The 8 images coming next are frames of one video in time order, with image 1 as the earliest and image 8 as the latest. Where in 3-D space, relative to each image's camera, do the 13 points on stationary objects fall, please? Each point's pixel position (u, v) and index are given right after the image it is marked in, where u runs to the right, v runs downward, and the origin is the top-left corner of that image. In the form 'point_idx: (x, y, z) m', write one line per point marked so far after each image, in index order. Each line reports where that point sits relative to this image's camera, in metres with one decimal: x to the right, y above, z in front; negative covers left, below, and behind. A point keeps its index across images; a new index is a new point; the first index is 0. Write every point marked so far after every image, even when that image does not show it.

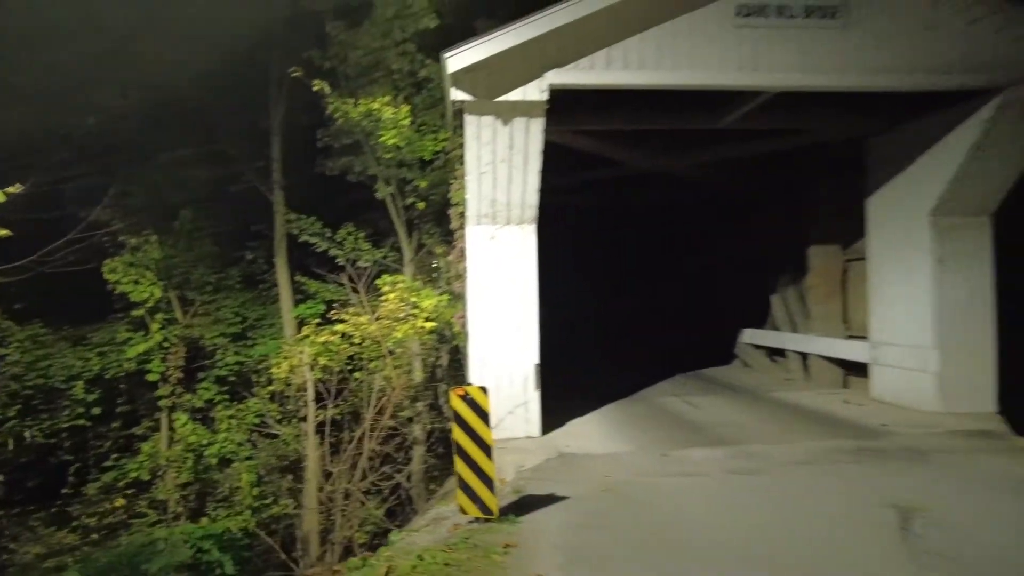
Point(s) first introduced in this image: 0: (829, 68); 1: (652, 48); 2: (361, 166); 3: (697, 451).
0: (+3.5, +2.4, +7.4) m
1: (+1.5, +2.6, +7.3) m
2: (-2.5, +2.0, +10.9) m
3: (+2.0, -1.8, +7.2) m
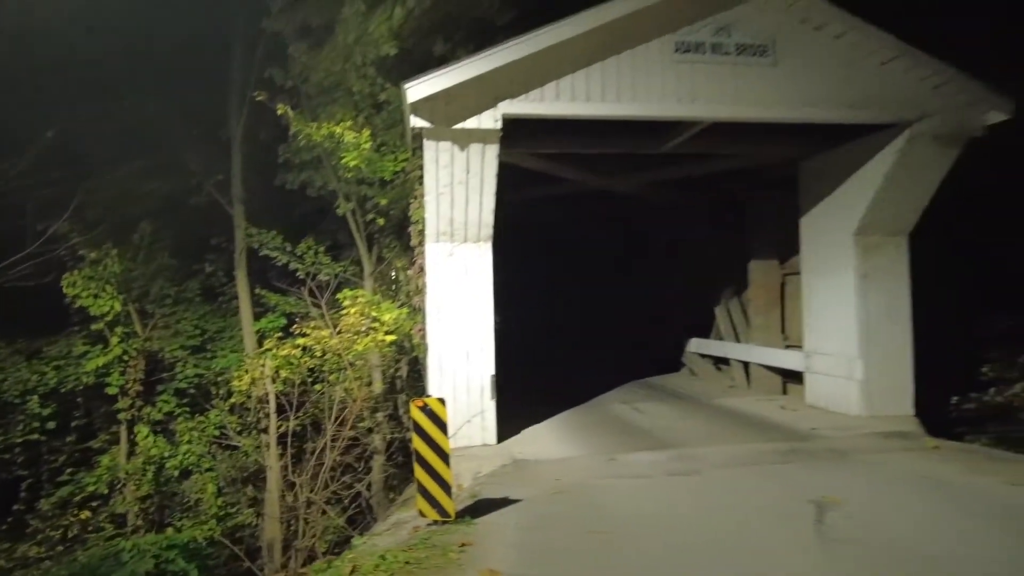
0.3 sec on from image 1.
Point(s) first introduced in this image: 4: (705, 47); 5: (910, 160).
0: (+3.0, +2.3, +8.1) m
1: (+1.0, +2.4, +7.8) m
2: (-3.2, +1.8, +11.2) m
3: (+1.5, -2.0, +7.8) m
4: (+2.3, +2.9, +8.0) m
5: (+5.2, +1.7, +8.6) m
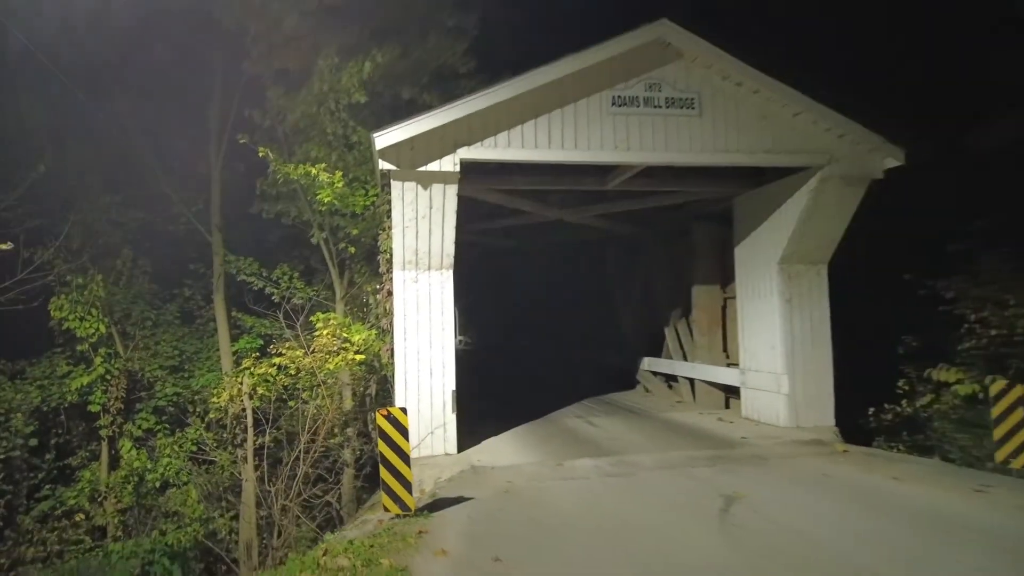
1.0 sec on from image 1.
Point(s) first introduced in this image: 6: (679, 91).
0: (+2.4, +1.9, +9.2) m
1: (+0.4, +2.1, +8.9) m
2: (-3.9, +1.4, +12.0) m
3: (+1.0, -2.3, +8.7) m
4: (+1.7, +2.6, +9.2) m
5: (+4.6, +1.3, +9.8) m
6: (+2.3, +2.7, +9.3) m
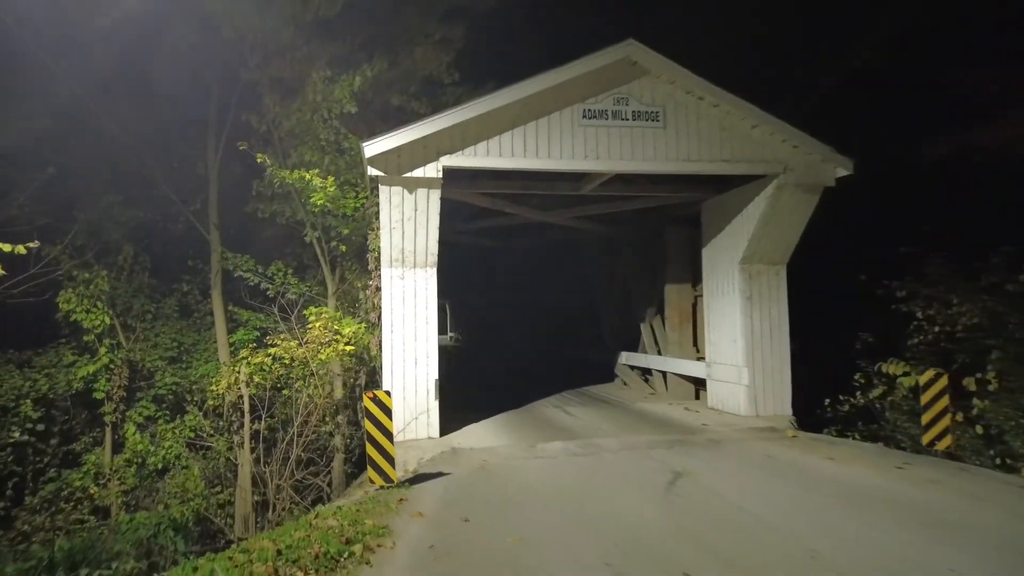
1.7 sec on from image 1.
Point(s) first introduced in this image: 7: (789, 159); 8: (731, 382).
0: (+2.1, +2.0, +10.0) m
1: (+0.1, +2.2, +9.7) m
2: (-4.2, +1.4, +12.8) m
3: (+0.6, -2.2, +9.5) m
4: (+1.4, +2.6, +9.9) m
5: (+4.3, +1.3, +10.6) m
6: (+2.0, +2.8, +10.1) m
7: (+4.4, +2.0, +10.4) m
8: (+3.8, -1.6, +11.6) m
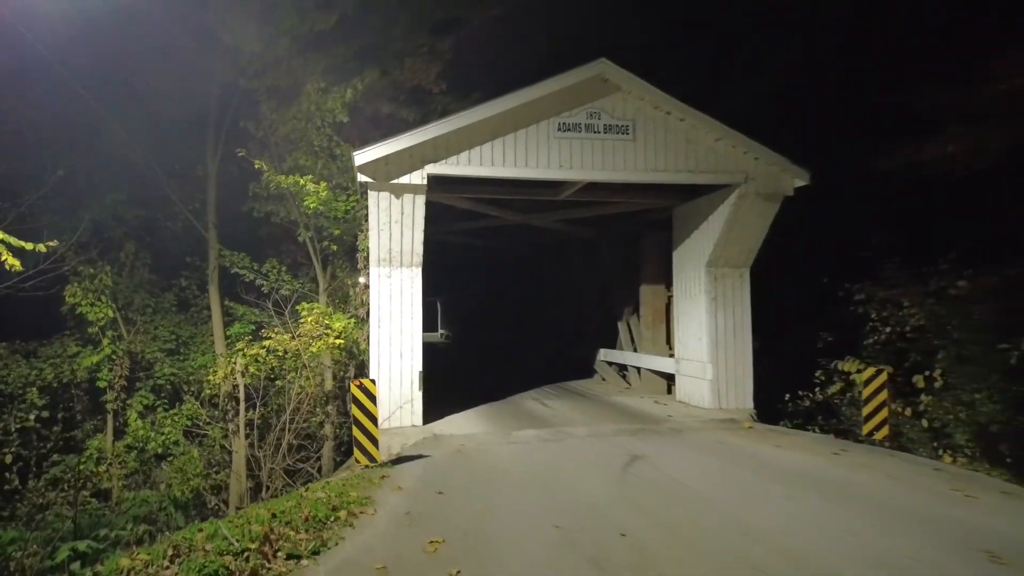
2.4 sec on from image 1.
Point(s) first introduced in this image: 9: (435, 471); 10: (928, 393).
0: (+1.8, +2.0, +10.8) m
1: (-0.2, +2.2, +10.4) m
2: (-4.6, +1.5, +13.5) m
3: (+0.3, -2.2, +10.3) m
4: (+1.1, +2.6, +10.7) m
5: (+4.0, +1.3, +11.5) m
6: (+1.7, +2.8, +10.9) m
7: (+4.0, +2.0, +11.3) m
8: (+3.5, -1.7, +12.5) m
9: (-0.9, -2.2, +7.9) m
10: (+7.1, -1.8, +11.2) m
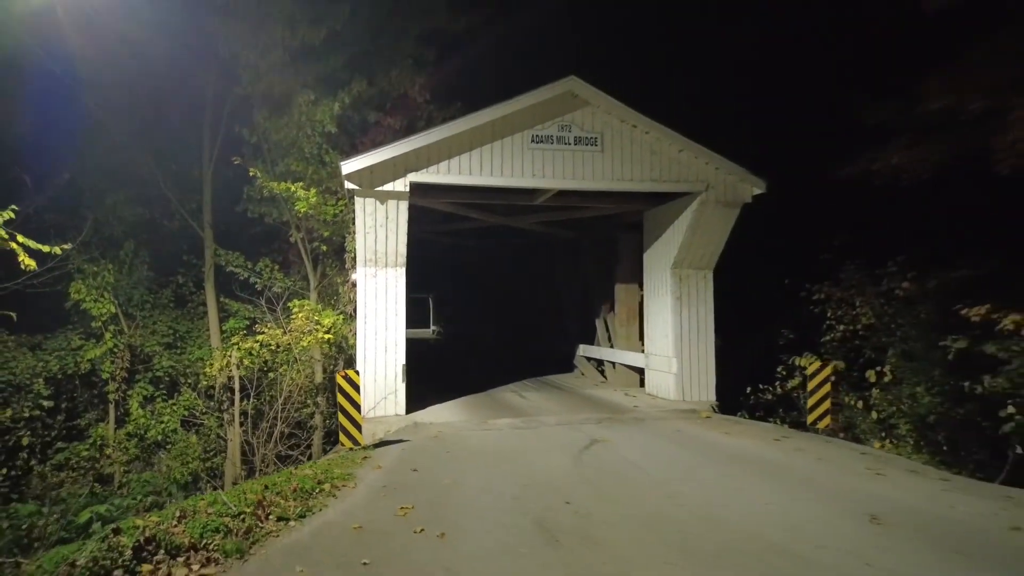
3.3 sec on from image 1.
0: (+1.4, +2.0, +11.7) m
1: (-0.6, +2.2, +11.3) m
2: (-5.0, +1.6, +14.3) m
3: (-0.2, -2.2, +11.1) m
4: (+0.7, +2.6, +11.6) m
5: (+3.5, +1.3, +12.3) m
6: (+1.3, +2.8, +11.7) m
7: (+3.6, +2.0, +12.1) m
8: (+3.0, -1.7, +13.3) m
9: (-1.3, -2.2, +8.8) m
10: (+6.6, -1.8, +12.1) m
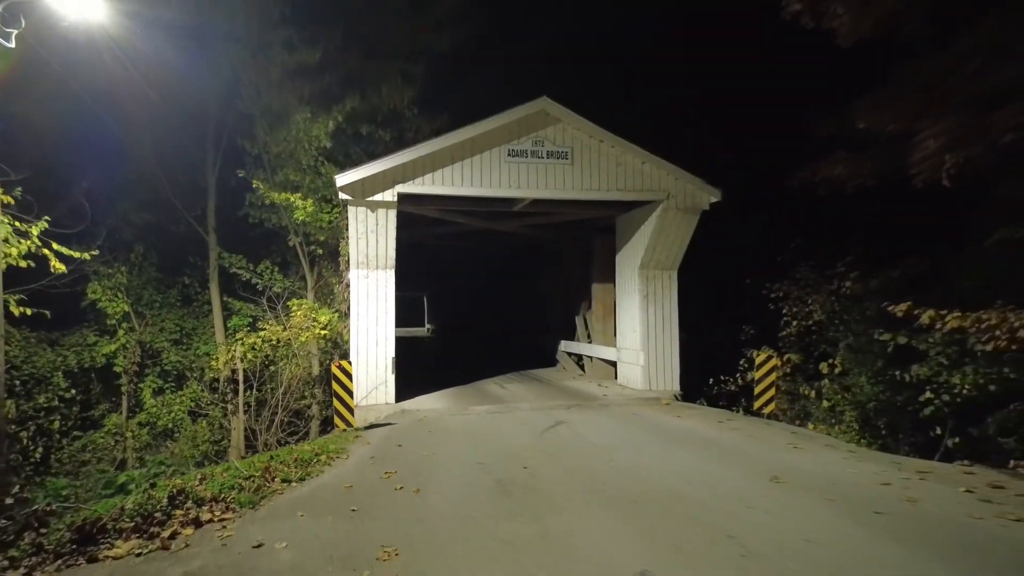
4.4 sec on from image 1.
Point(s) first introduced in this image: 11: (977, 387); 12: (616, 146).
0: (+1.0, +2.0, +12.9) m
1: (-1.0, +2.2, +12.5) m
2: (-5.4, +1.6, +15.5) m
3: (-0.6, -2.2, +12.3) m
4: (+0.3, +2.6, +12.8) m
5: (+3.1, +1.3, +13.6) m
6: (+0.9, +2.8, +12.9) m
7: (+3.2, +2.0, +13.4) m
8: (+2.6, -1.6, +14.6) m
9: (-1.7, -2.2, +10.0) m
10: (+6.2, -1.8, +13.3) m
11: (+6.8, -1.4, +9.6) m
12: (+2.0, +2.8, +13.1) m
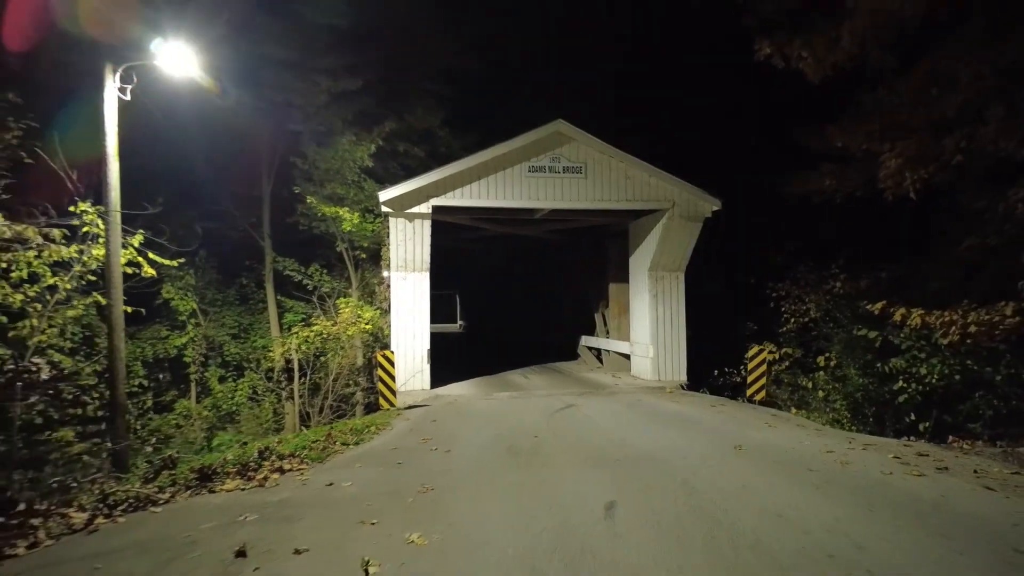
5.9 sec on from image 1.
0: (+1.4, +2.0, +14.5) m
1: (-0.6, +2.2, +14.2) m
2: (-4.9, +1.6, +17.4) m
3: (-0.1, -2.2, +14.0) m
4: (+0.7, +2.6, +14.4) m
5: (+3.6, +1.3, +15.0) m
6: (+1.3, +2.8, +14.5) m
7: (+3.7, +2.0, +14.8) m
8: (+3.1, -1.6, +16.1) m
9: (-1.4, -2.2, +11.7) m
10: (+6.7, -1.8, +14.7) m
11: (+7.1, -1.5, +11.0) m
12: (+2.5, +2.8, +14.6) m
